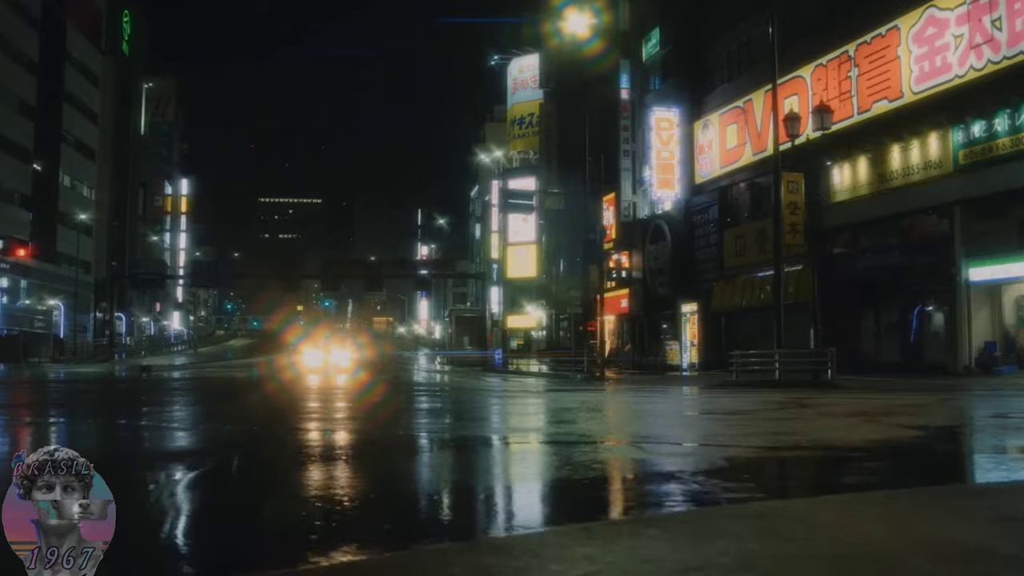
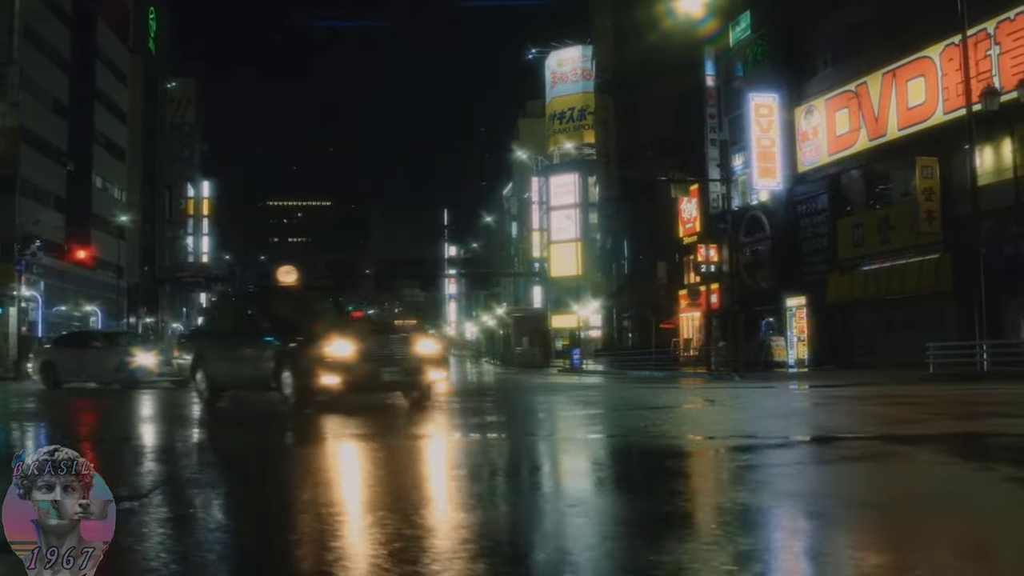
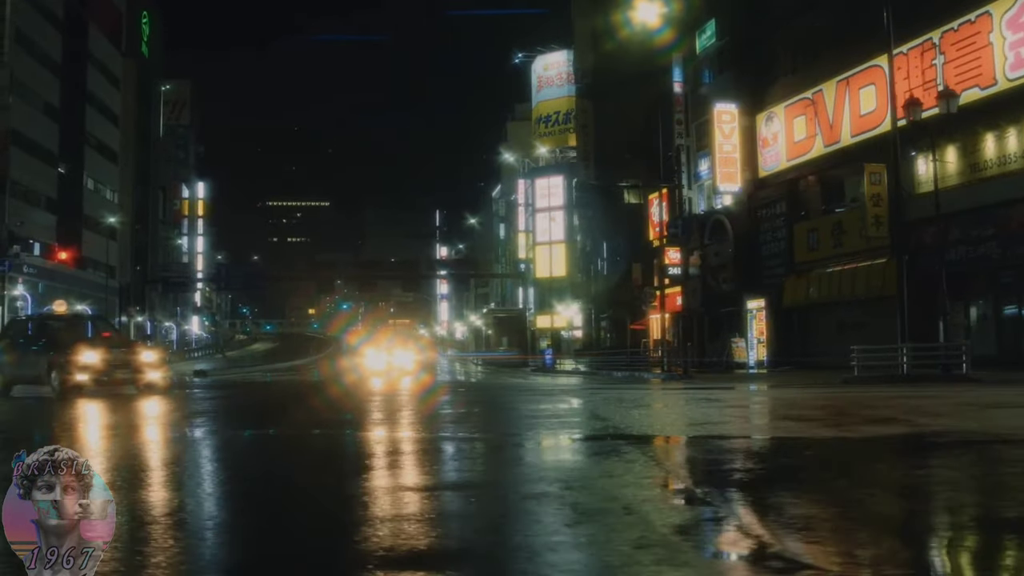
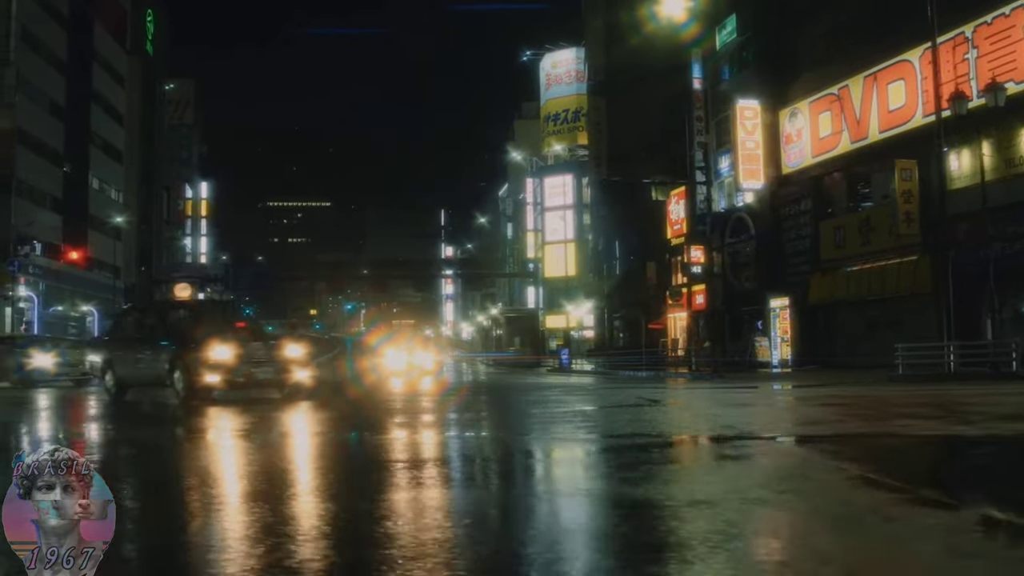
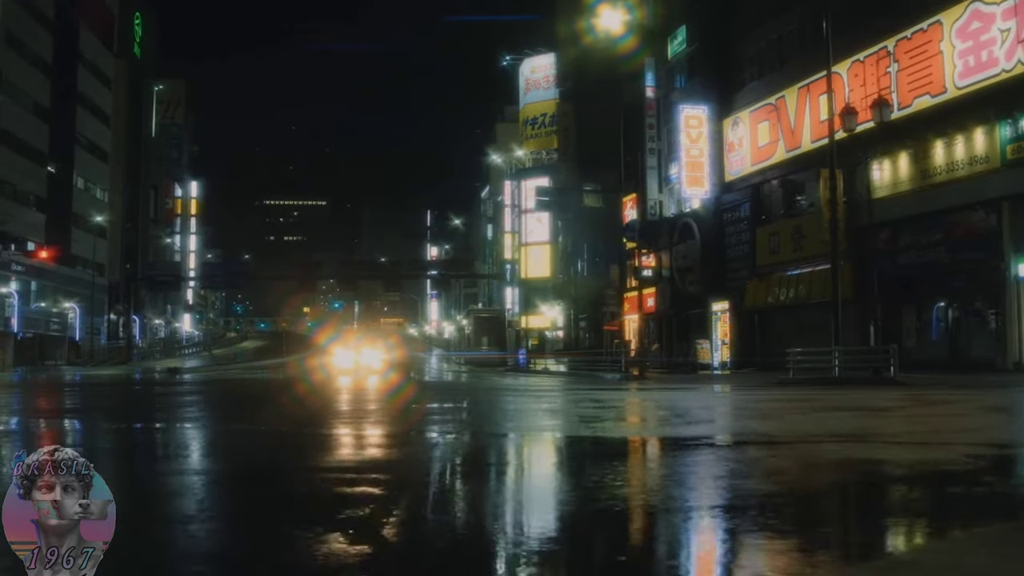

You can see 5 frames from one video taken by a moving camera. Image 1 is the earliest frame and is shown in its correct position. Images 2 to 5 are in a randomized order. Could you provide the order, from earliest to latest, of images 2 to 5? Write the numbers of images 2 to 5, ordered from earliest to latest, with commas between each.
5, 3, 4, 2
